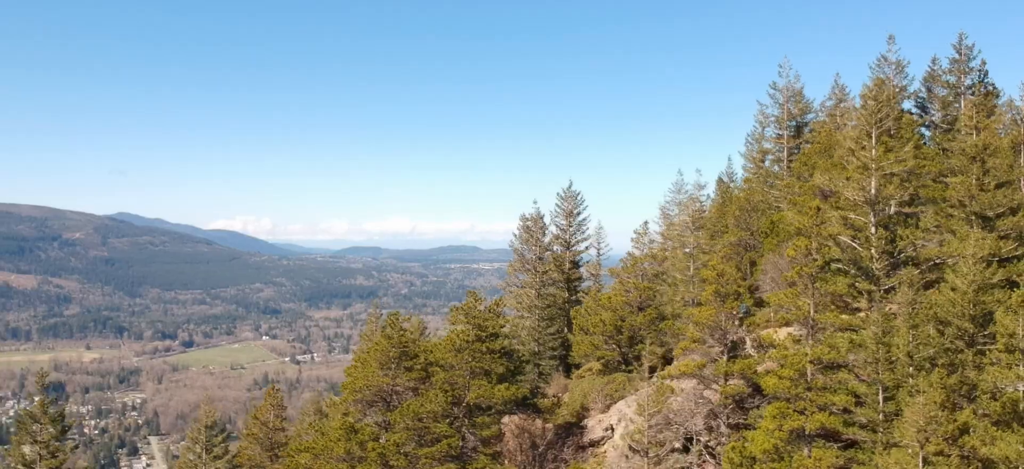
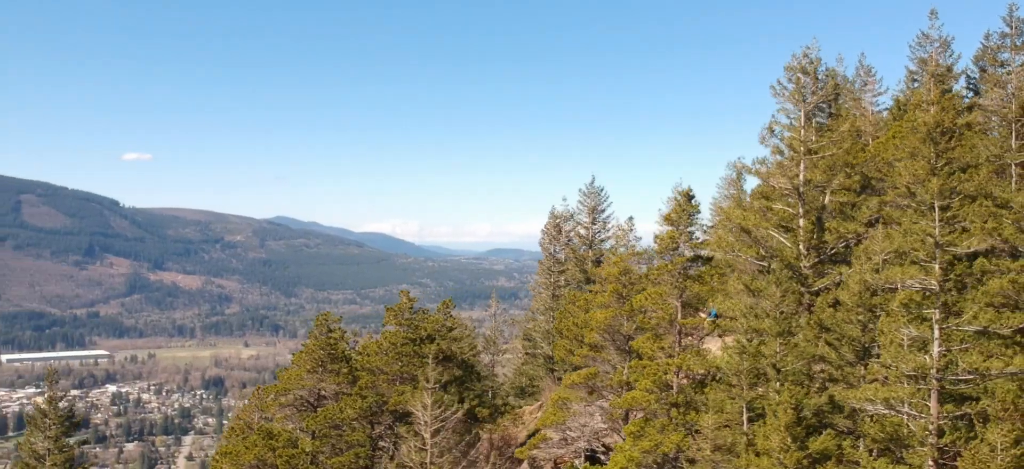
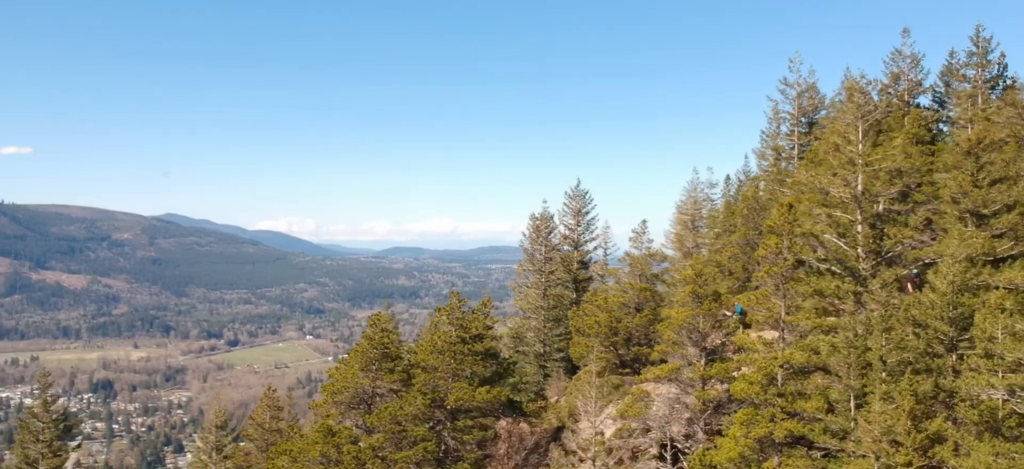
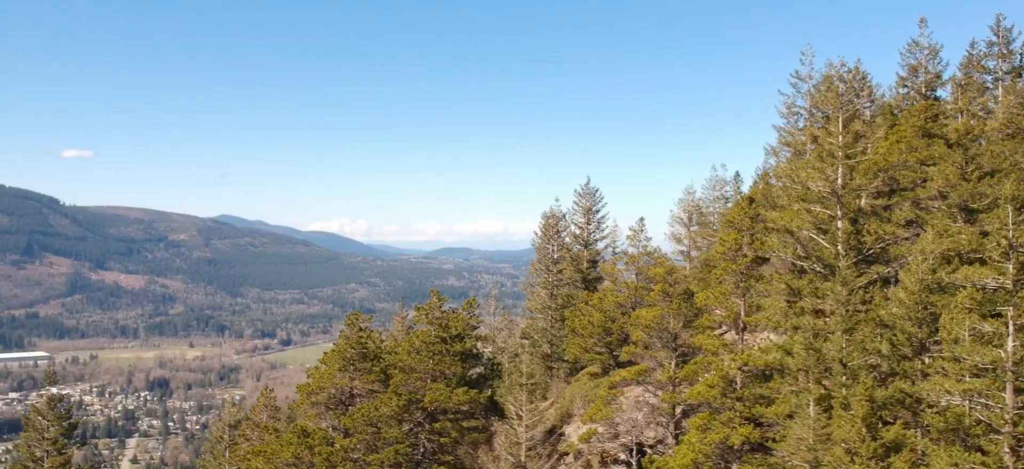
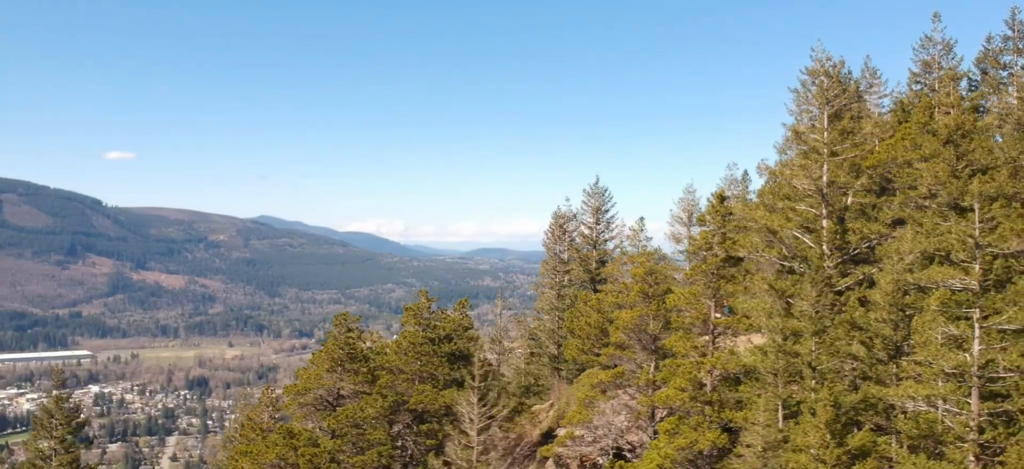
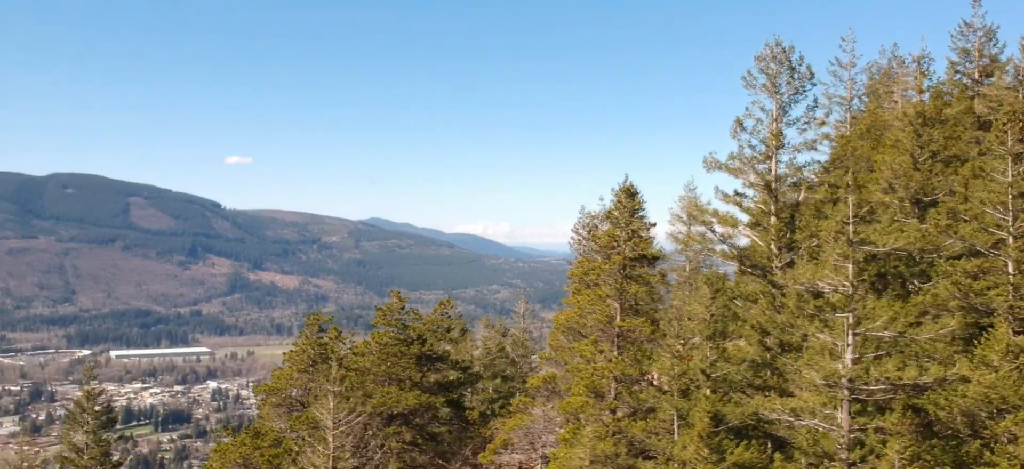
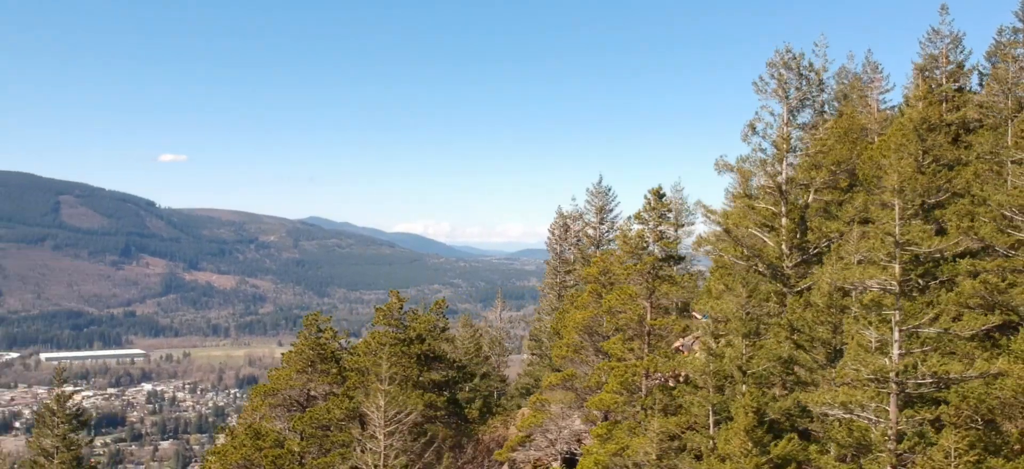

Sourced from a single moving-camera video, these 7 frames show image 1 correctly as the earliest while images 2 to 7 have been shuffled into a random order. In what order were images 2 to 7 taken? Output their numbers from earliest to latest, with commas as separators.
3, 4, 5, 2, 7, 6
